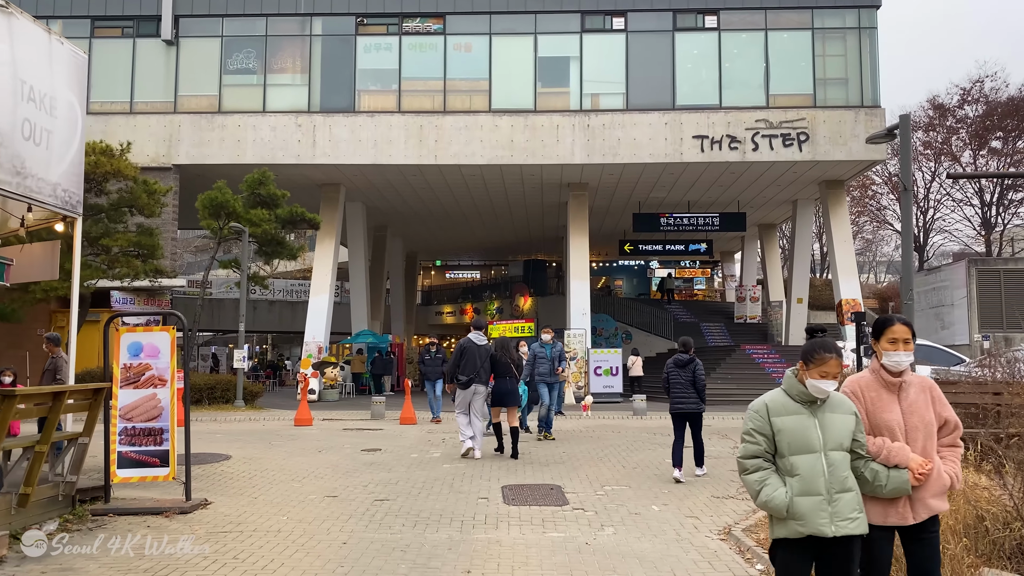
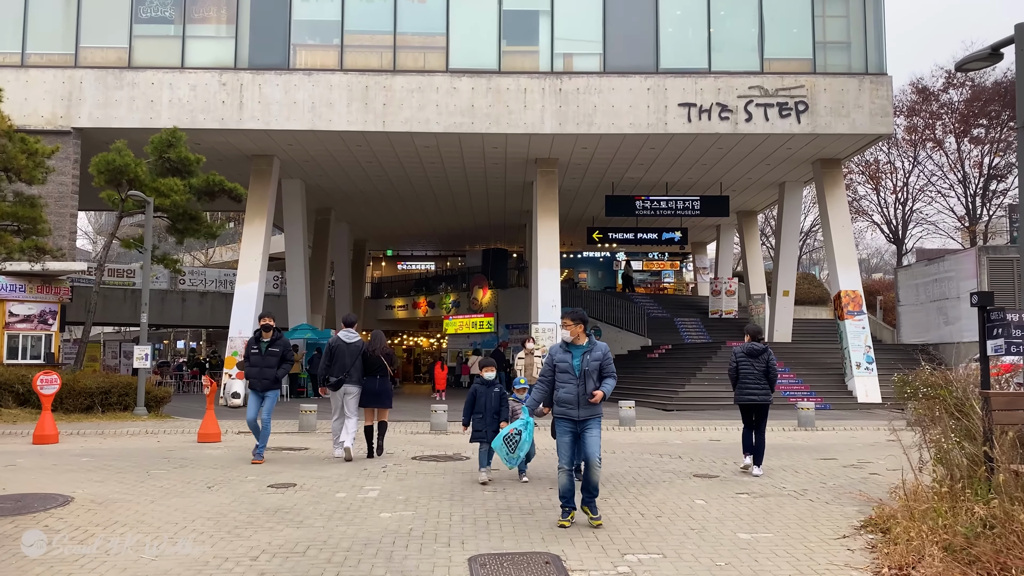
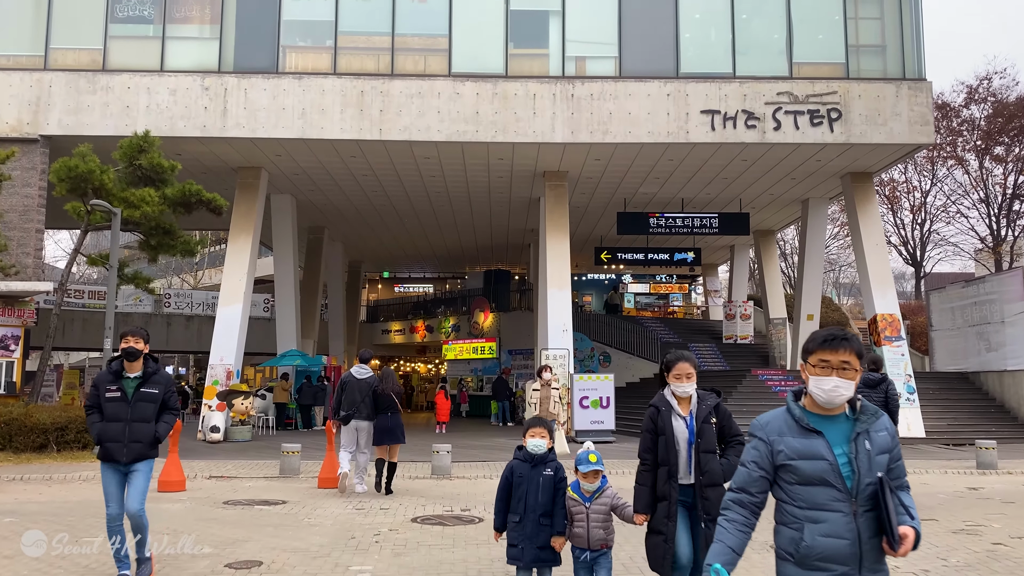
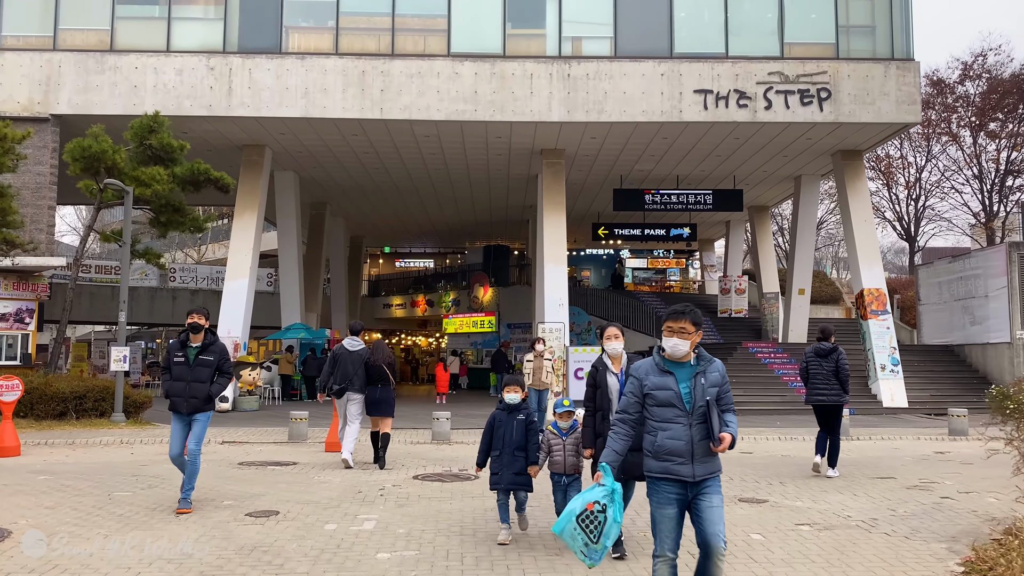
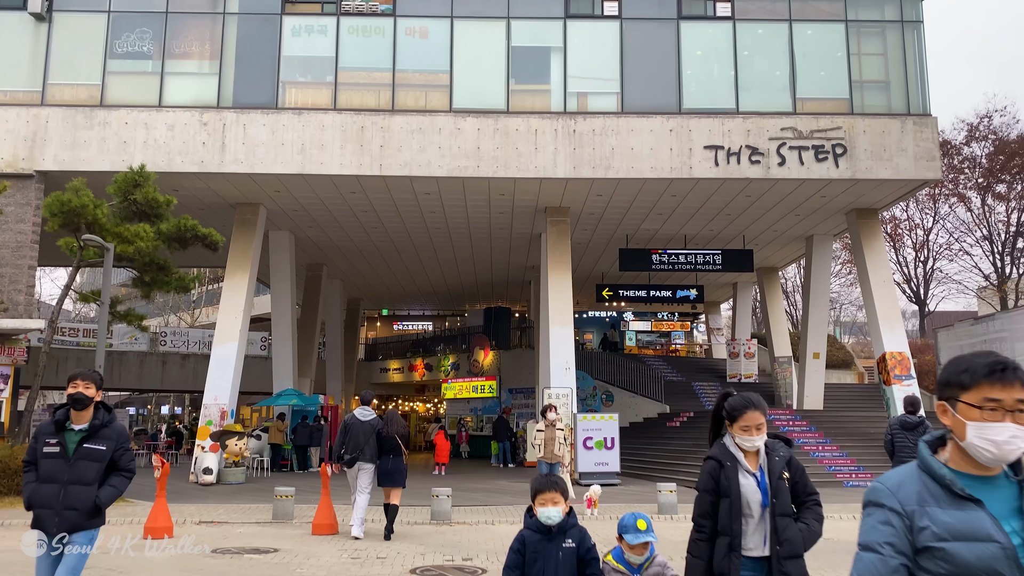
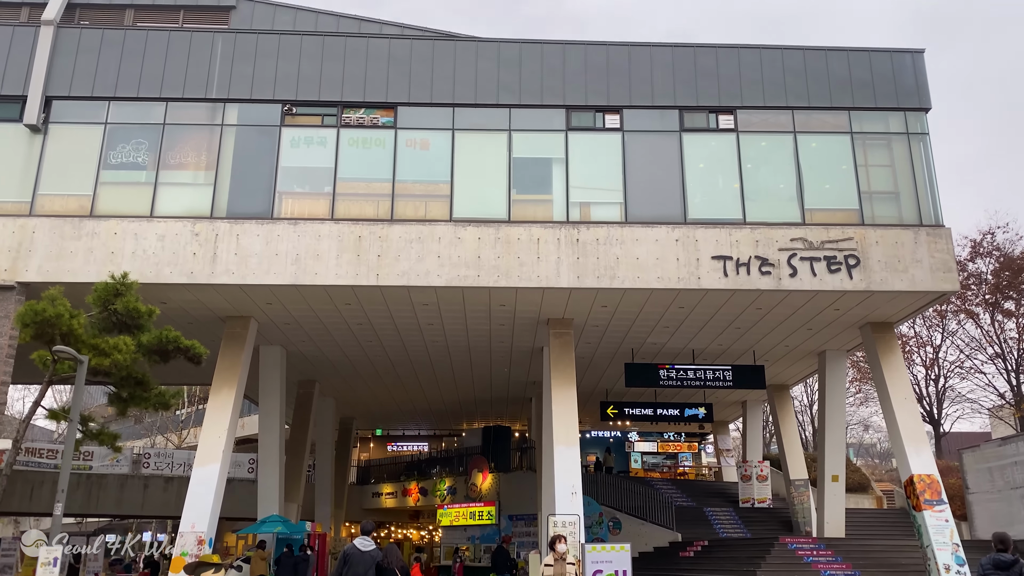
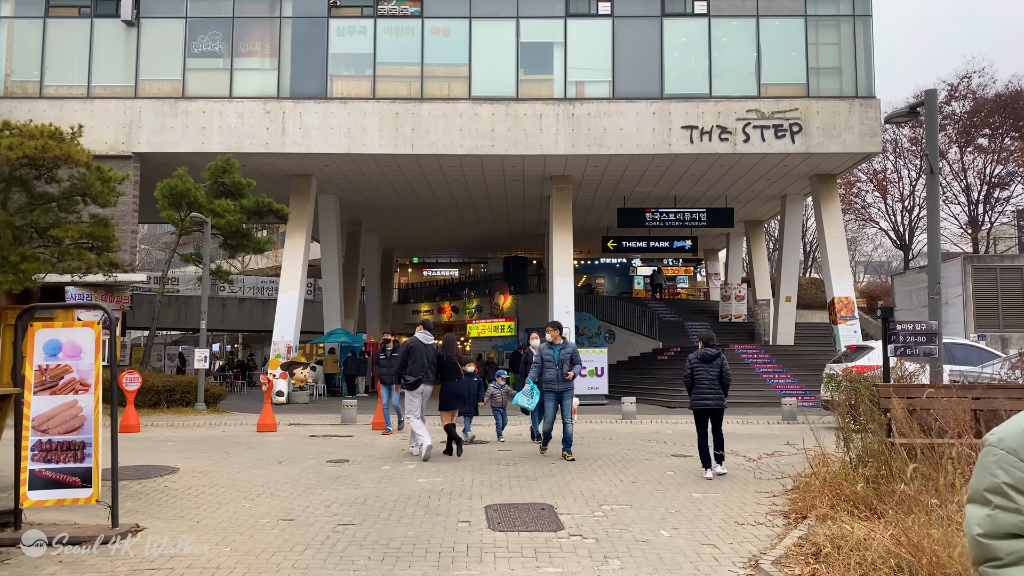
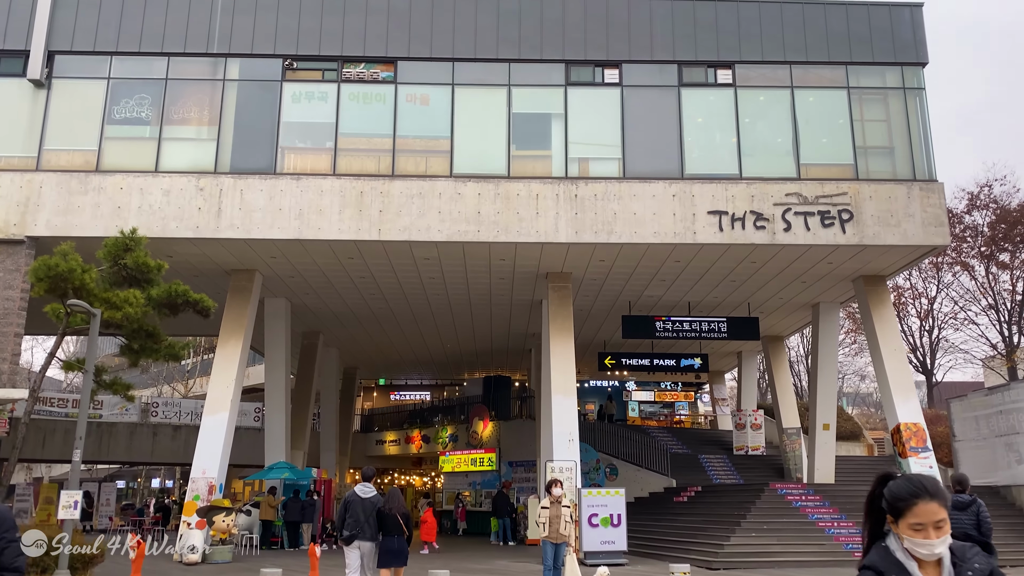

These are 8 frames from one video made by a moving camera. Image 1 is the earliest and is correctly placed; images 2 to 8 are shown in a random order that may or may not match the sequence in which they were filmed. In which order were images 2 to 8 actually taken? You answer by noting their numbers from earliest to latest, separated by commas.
7, 2, 4, 3, 5, 8, 6
